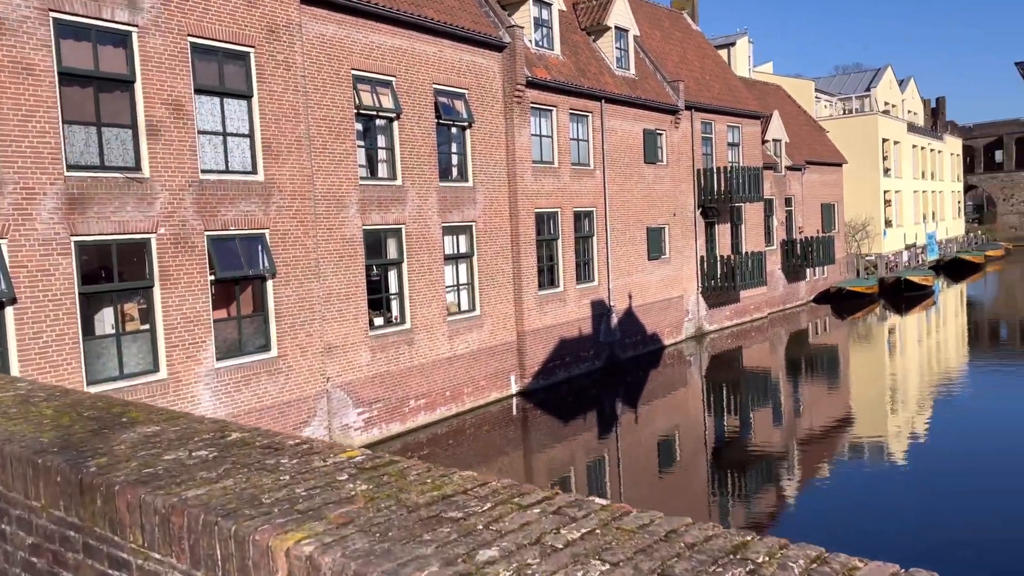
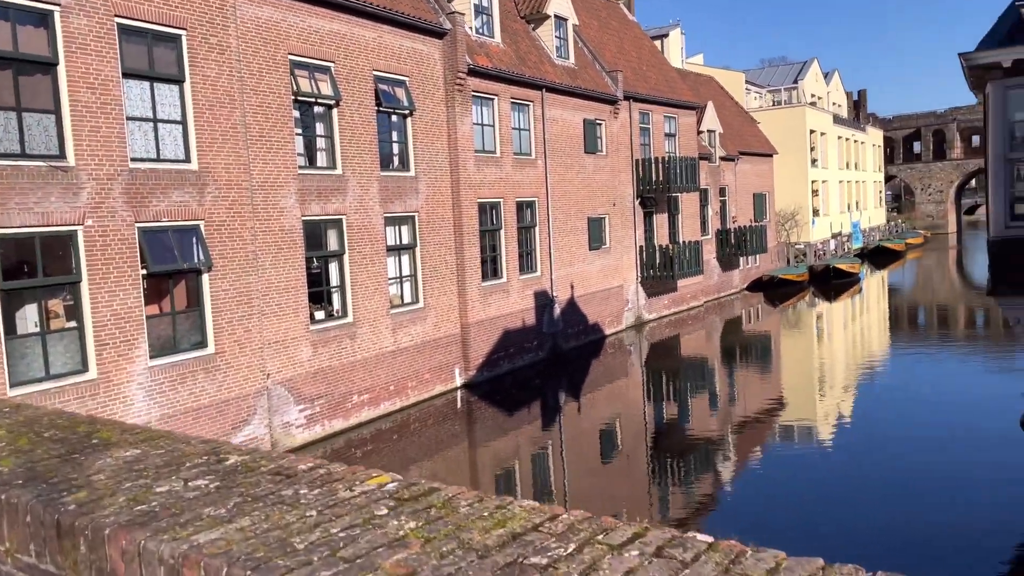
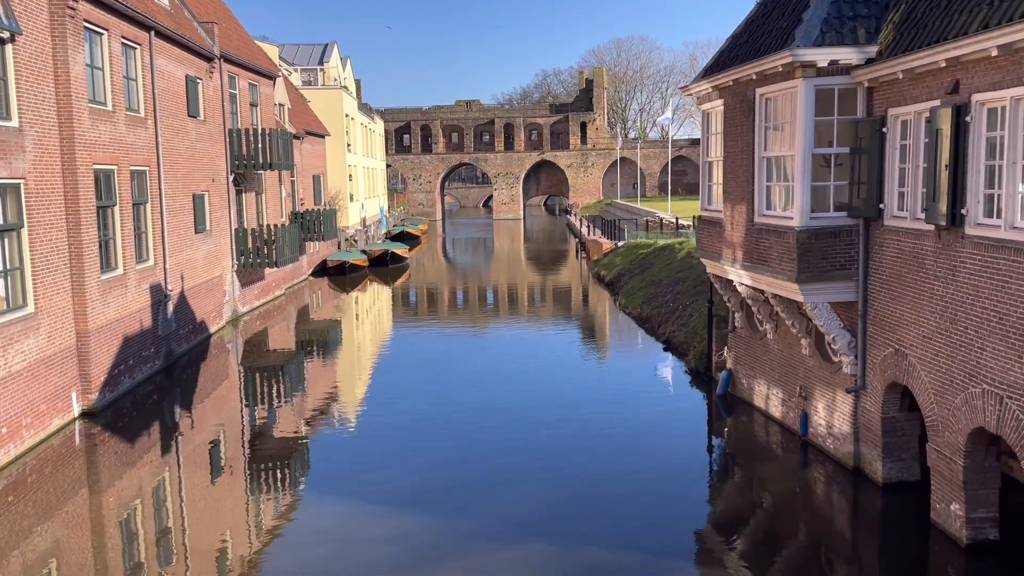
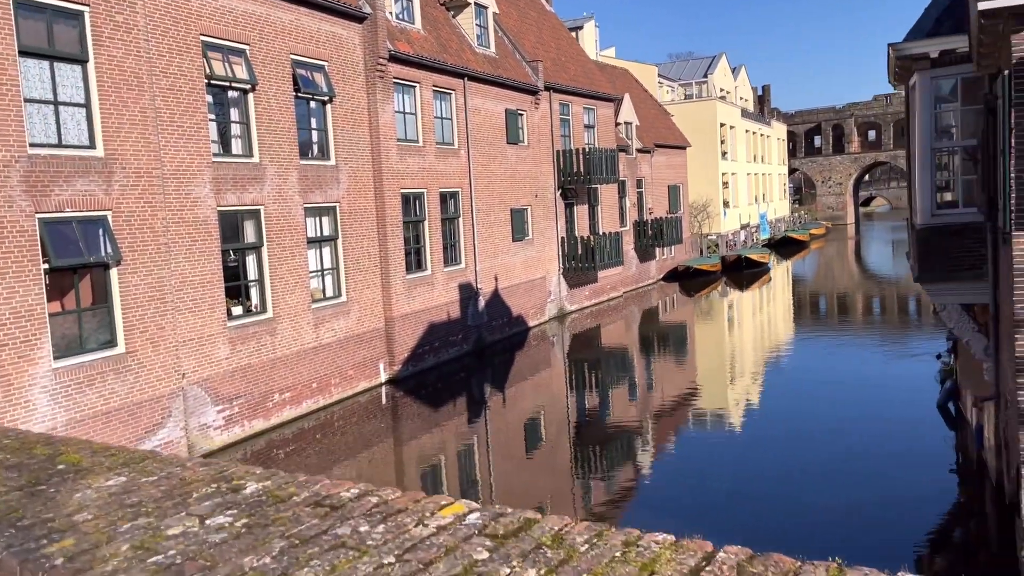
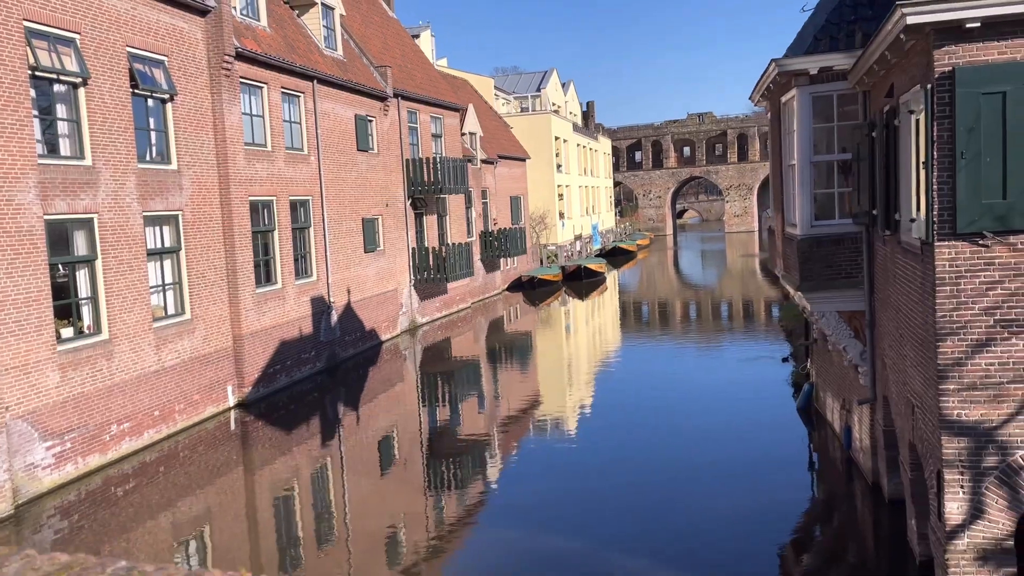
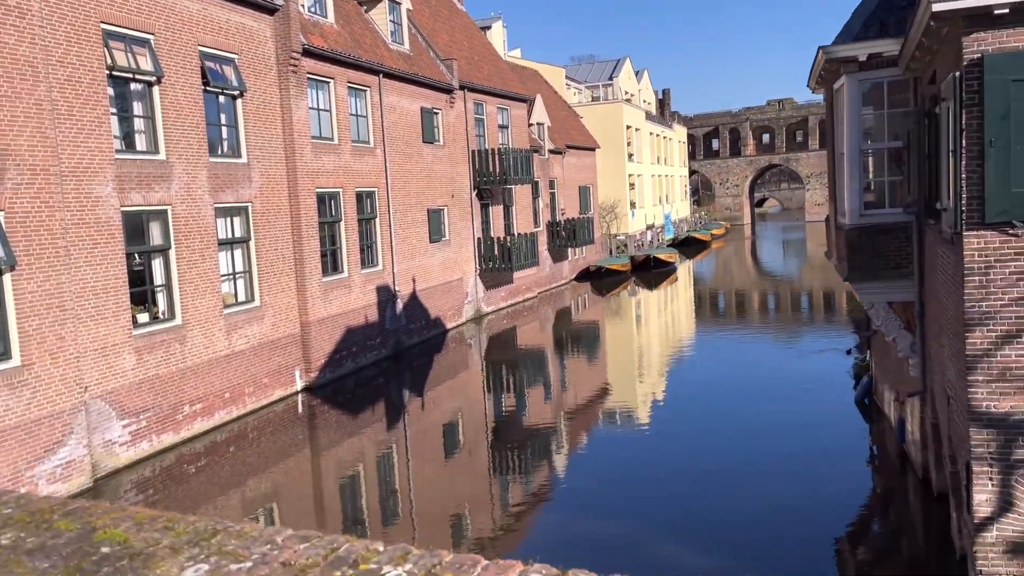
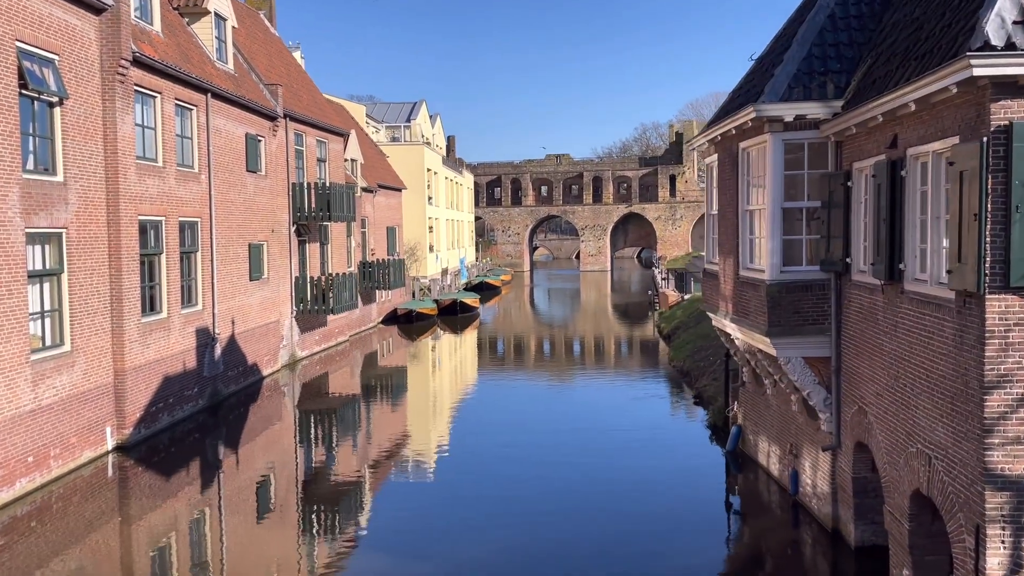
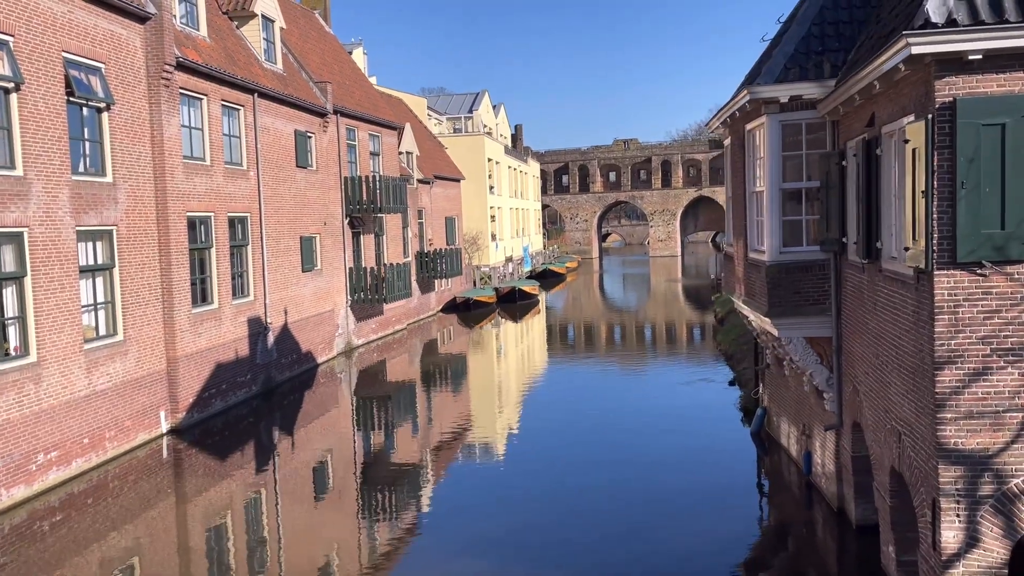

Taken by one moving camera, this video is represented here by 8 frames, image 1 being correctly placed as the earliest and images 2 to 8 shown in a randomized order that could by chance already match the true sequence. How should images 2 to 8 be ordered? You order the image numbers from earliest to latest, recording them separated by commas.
2, 4, 6, 5, 8, 7, 3
